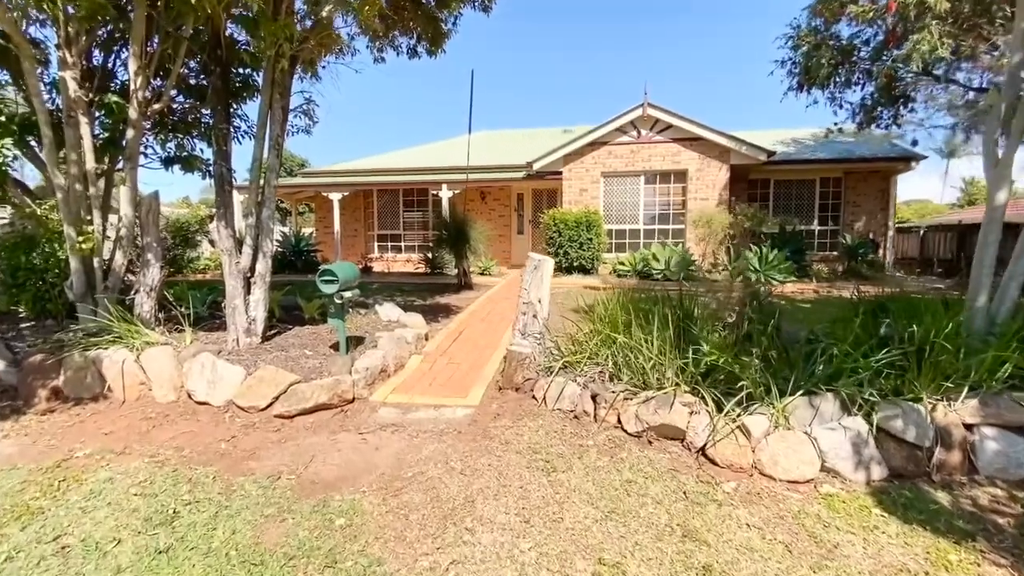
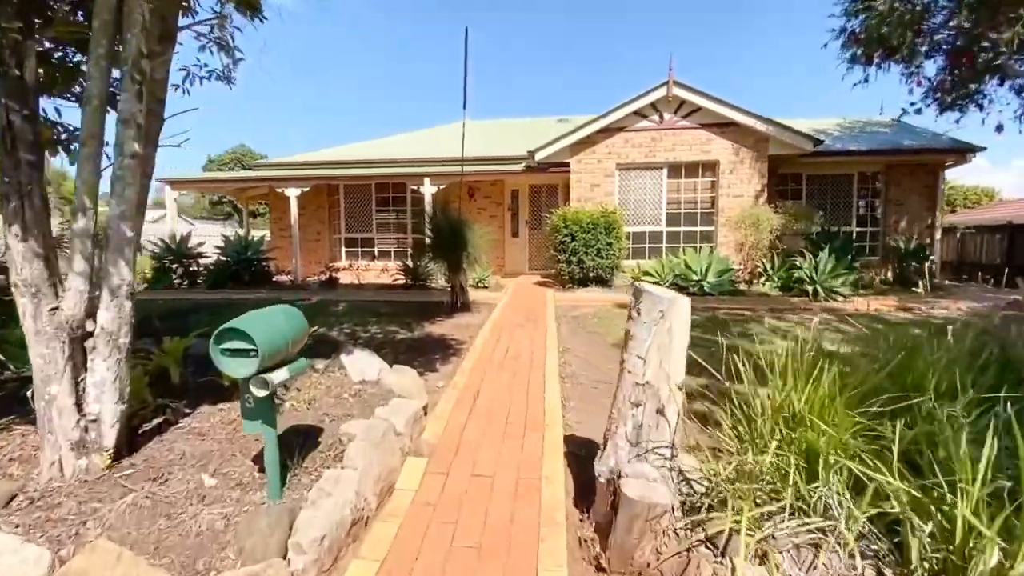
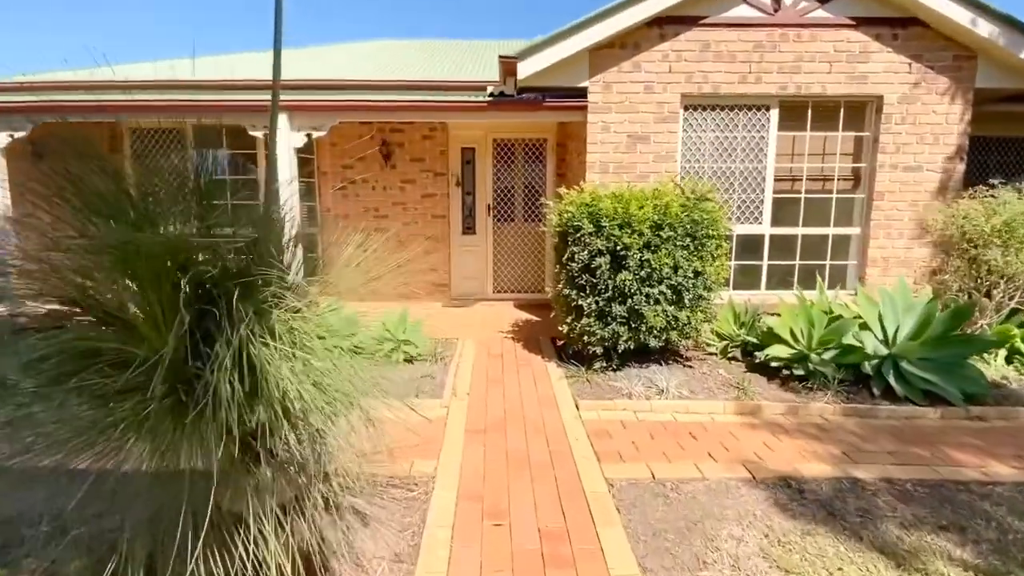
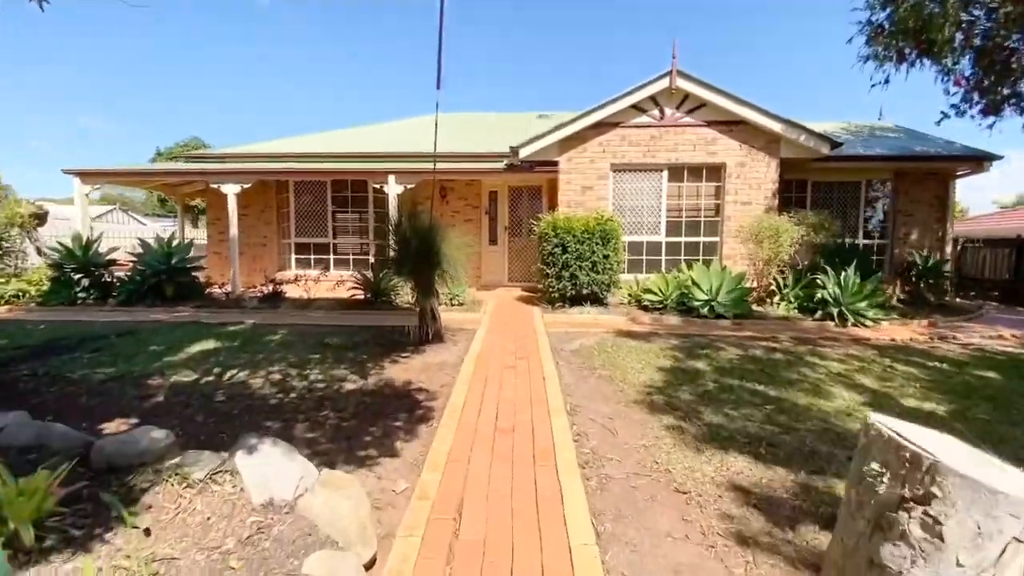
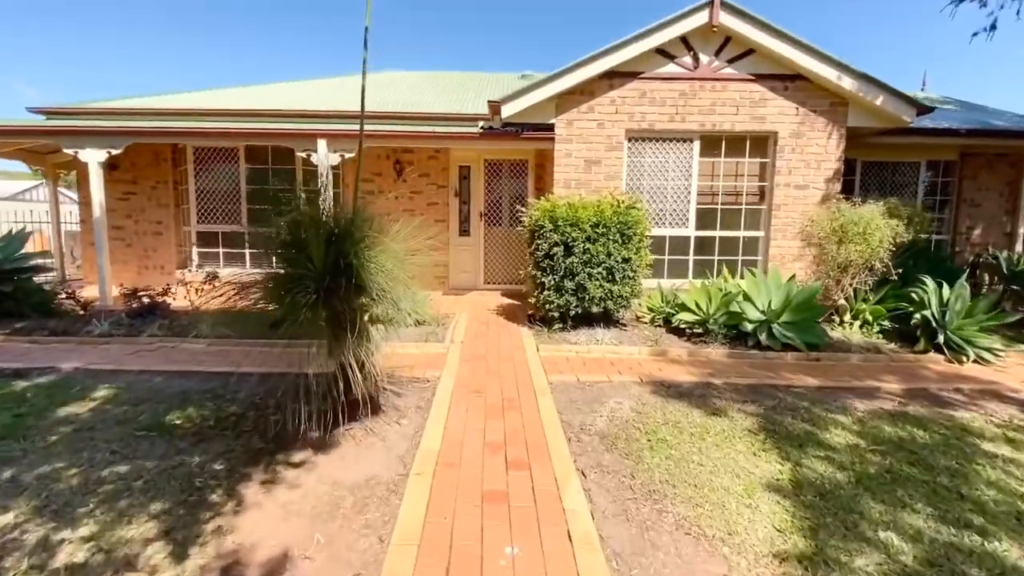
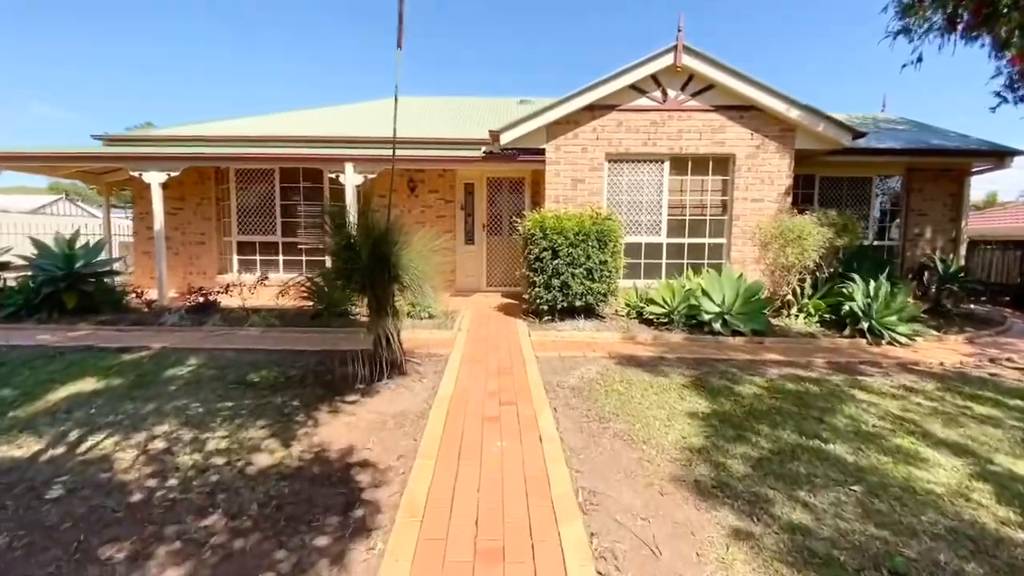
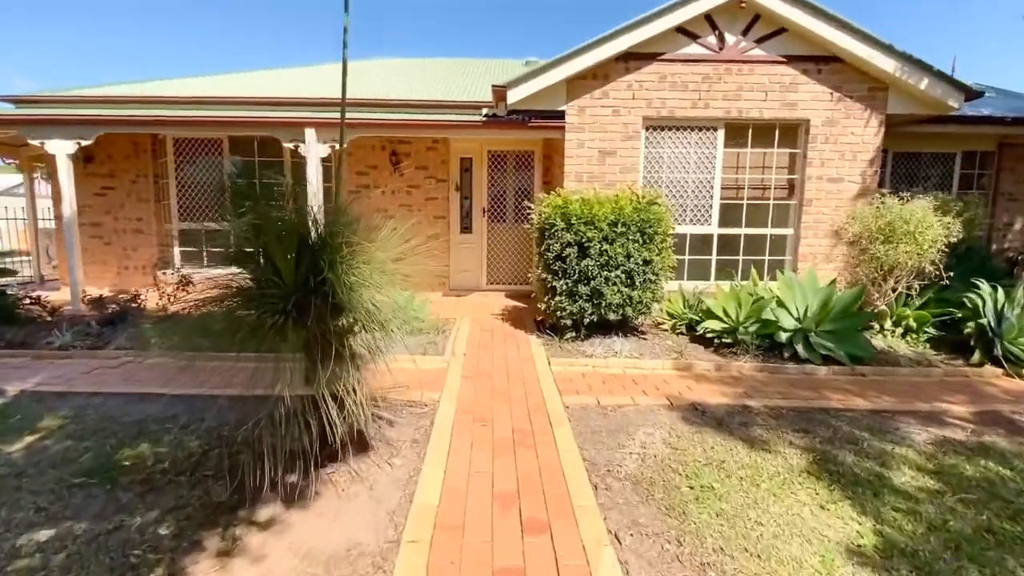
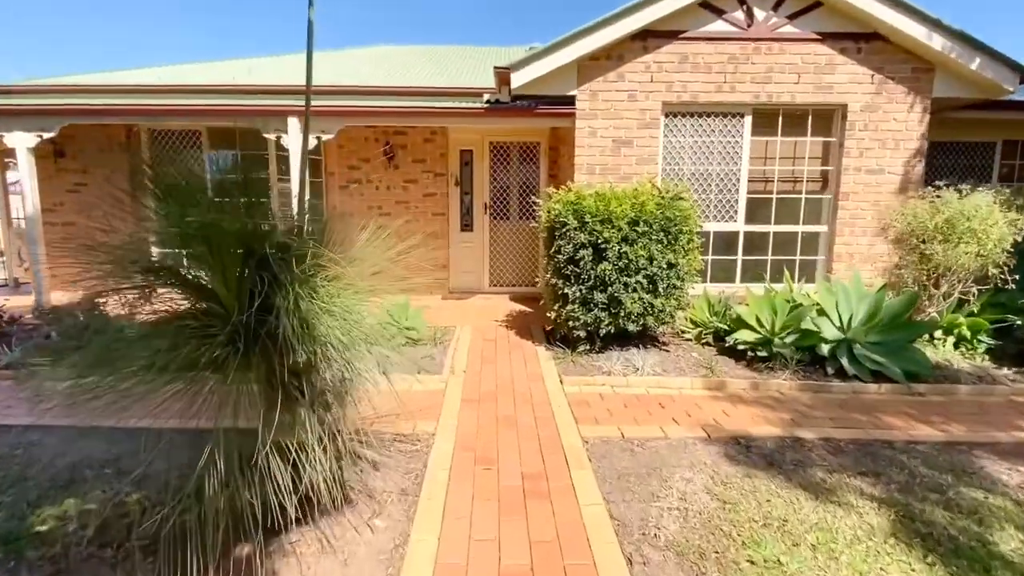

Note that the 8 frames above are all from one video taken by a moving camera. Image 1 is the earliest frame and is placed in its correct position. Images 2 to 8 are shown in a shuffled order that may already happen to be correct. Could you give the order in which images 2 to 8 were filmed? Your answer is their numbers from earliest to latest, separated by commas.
2, 4, 6, 5, 7, 8, 3
